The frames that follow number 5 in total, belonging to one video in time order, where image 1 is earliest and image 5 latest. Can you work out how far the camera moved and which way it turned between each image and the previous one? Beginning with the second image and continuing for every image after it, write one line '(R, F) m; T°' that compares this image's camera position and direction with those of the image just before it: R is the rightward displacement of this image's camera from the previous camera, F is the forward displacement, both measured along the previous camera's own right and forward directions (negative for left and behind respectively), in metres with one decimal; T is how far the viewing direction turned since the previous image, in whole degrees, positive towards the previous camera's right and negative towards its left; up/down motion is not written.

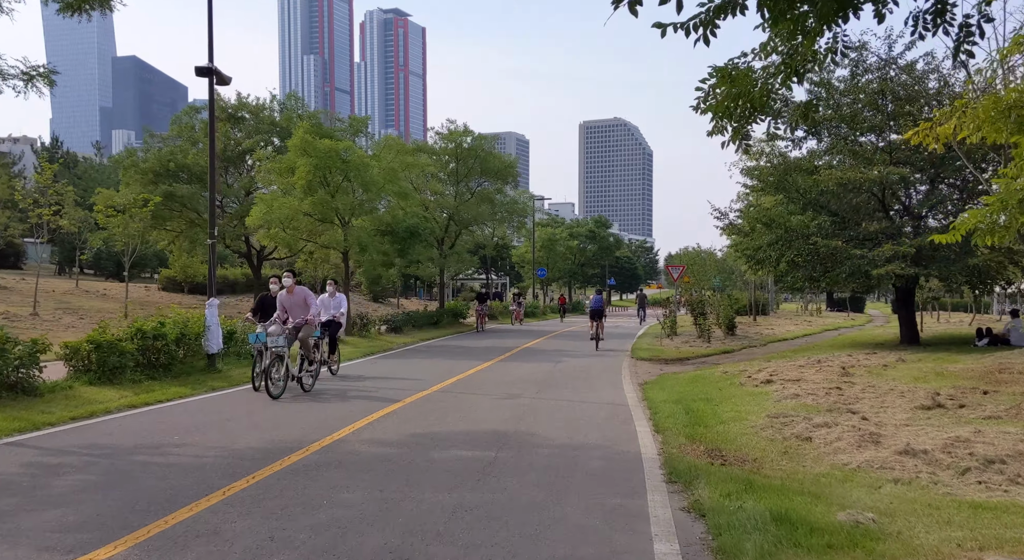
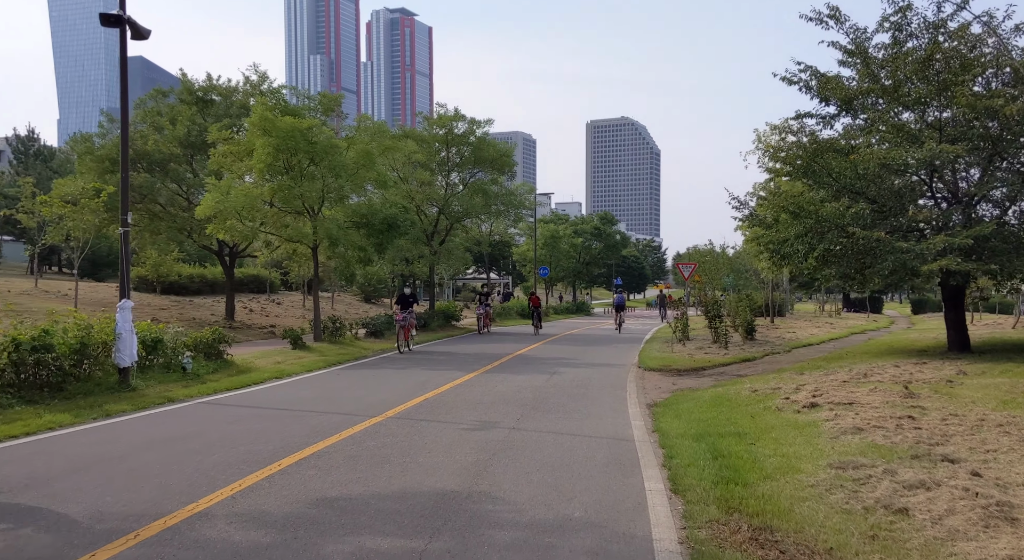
(+0.4, +2.6) m; -1°
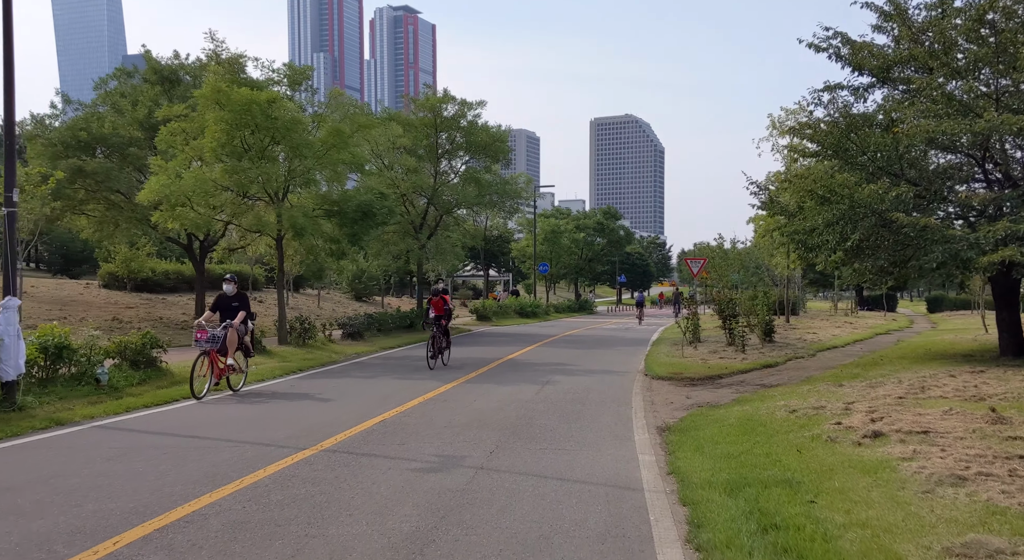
(+0.3, +2.2) m; 0°
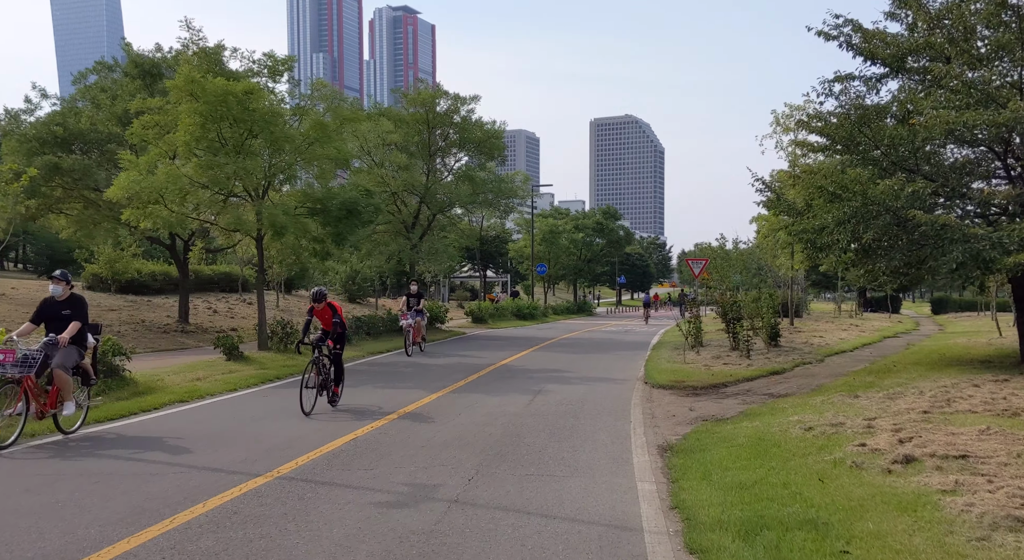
(+0.1, +0.9) m; 0°
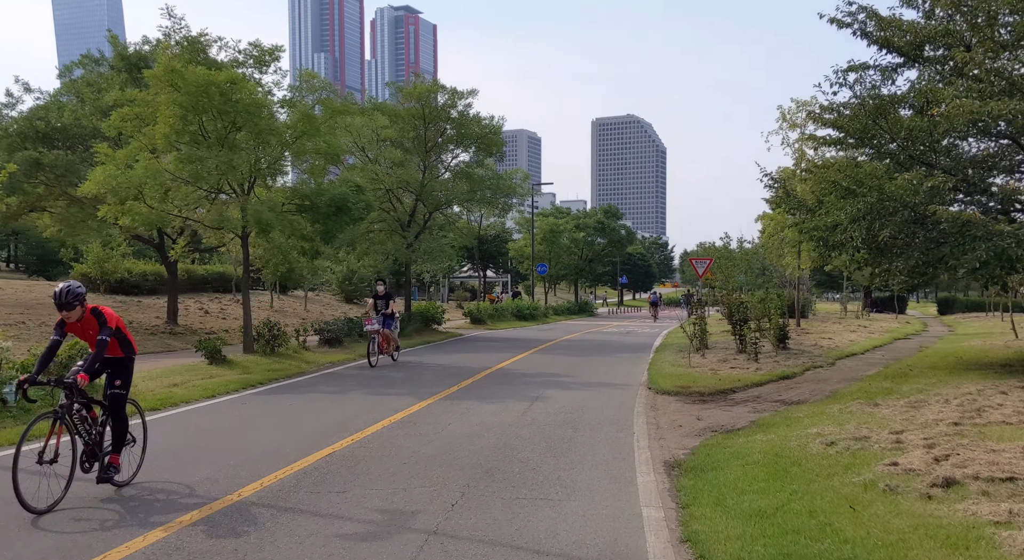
(+0.1, +0.7) m; 0°
